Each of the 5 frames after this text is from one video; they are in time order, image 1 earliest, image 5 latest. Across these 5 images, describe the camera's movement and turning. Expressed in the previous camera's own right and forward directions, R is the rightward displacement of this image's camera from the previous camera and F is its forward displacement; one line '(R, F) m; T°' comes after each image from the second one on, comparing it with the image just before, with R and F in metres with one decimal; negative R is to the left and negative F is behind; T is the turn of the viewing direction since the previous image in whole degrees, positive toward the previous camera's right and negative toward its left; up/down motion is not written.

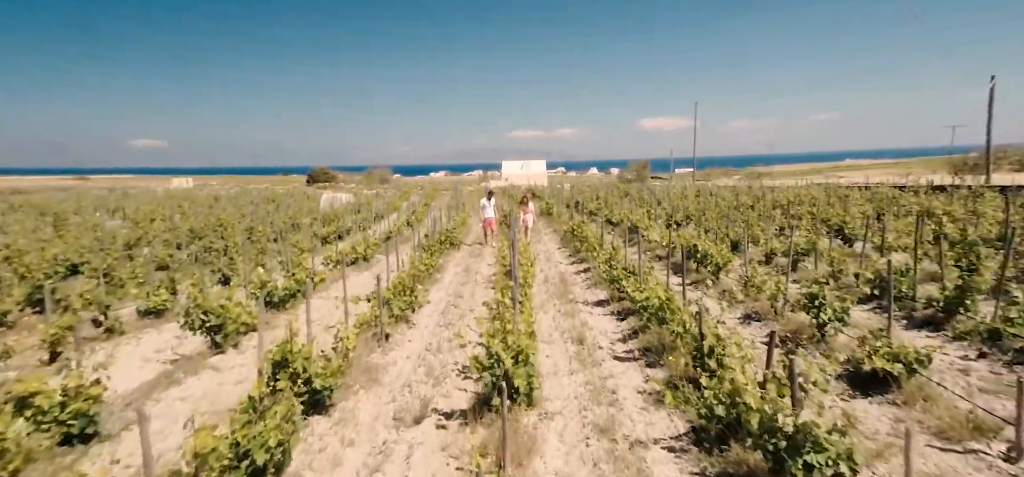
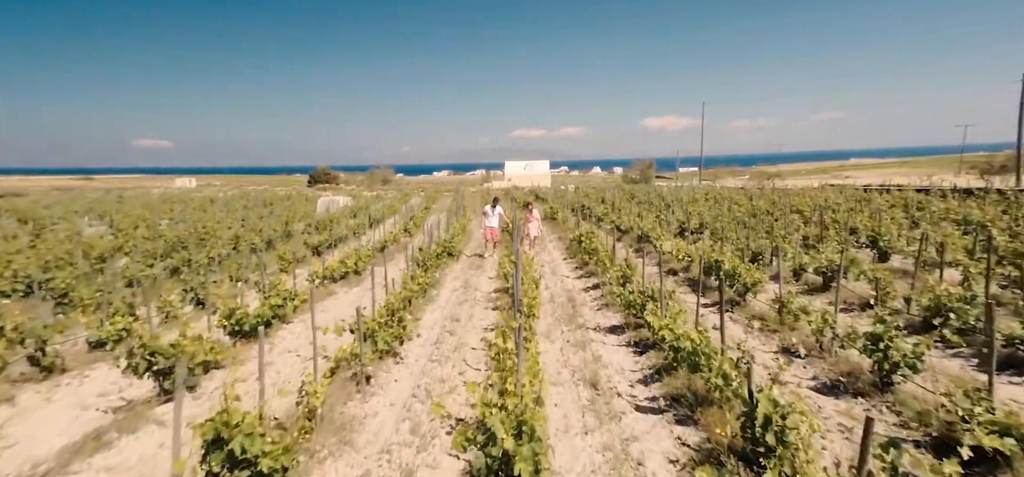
(0.0, +1.3) m; 0°
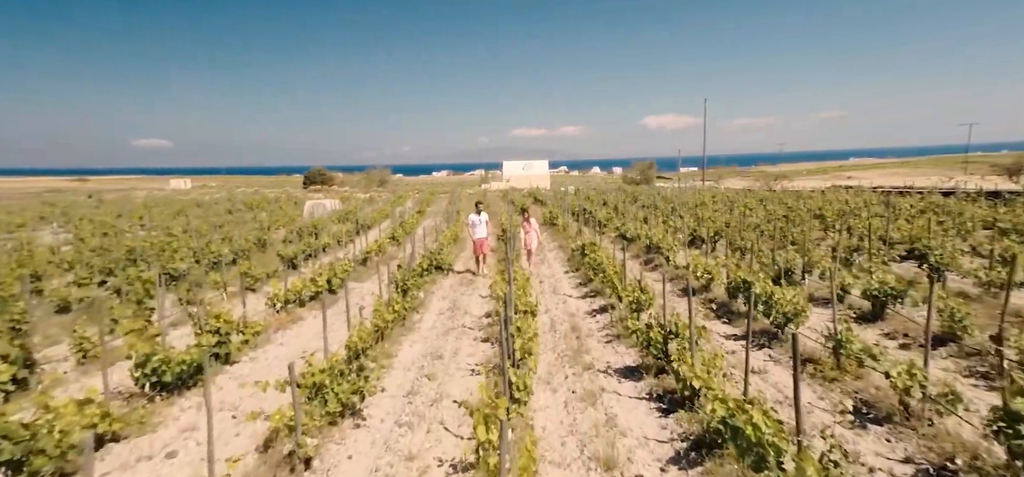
(+0.1, +1.8) m; 0°
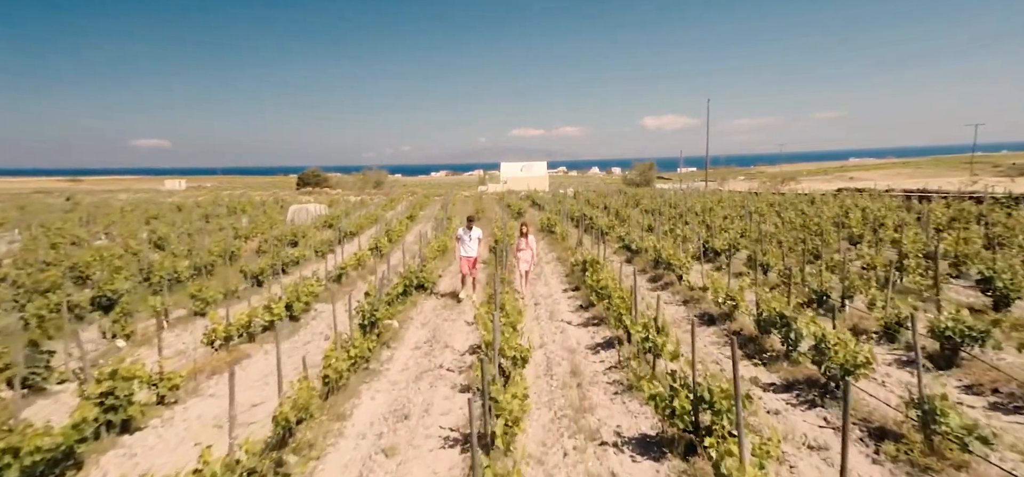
(+0.2, +1.9) m; 0°
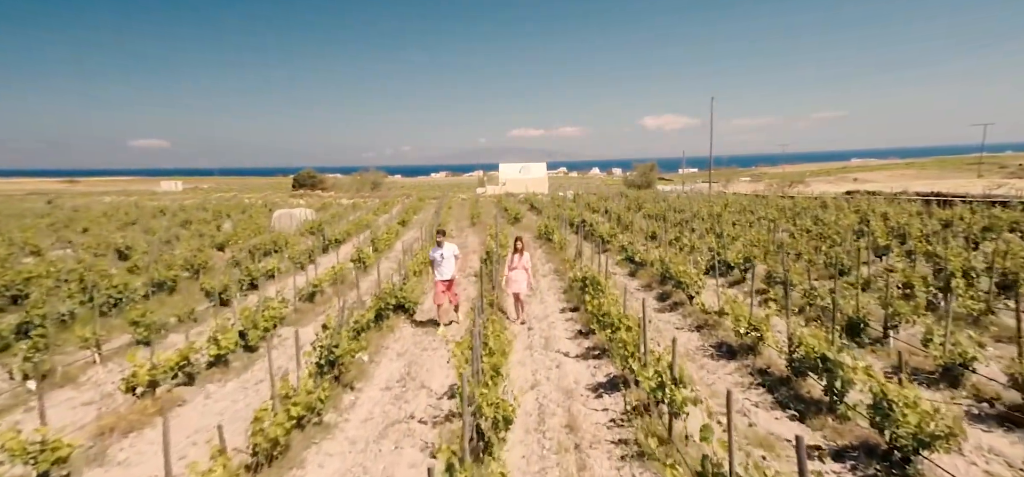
(+0.2, +1.5) m; 0°
